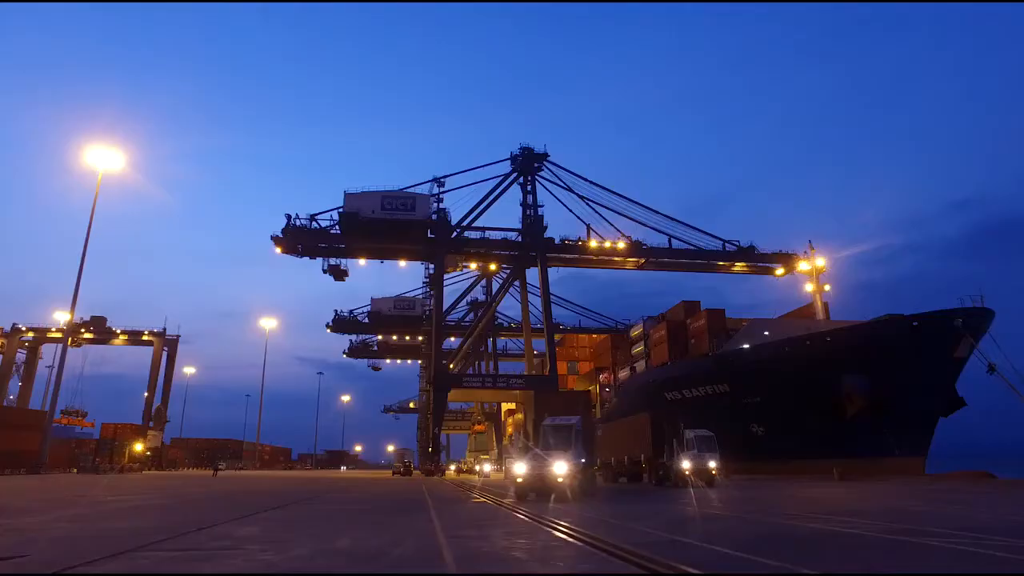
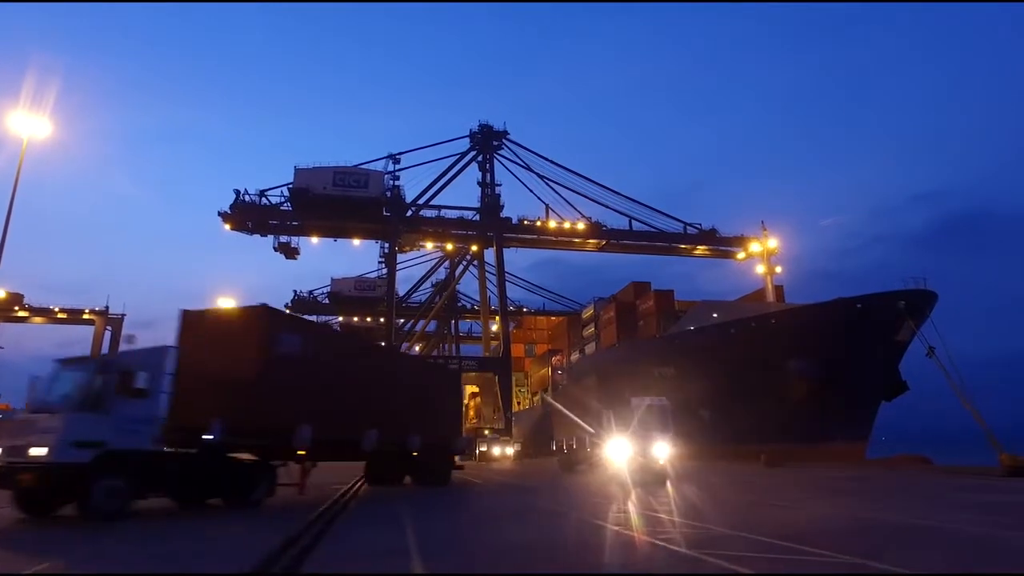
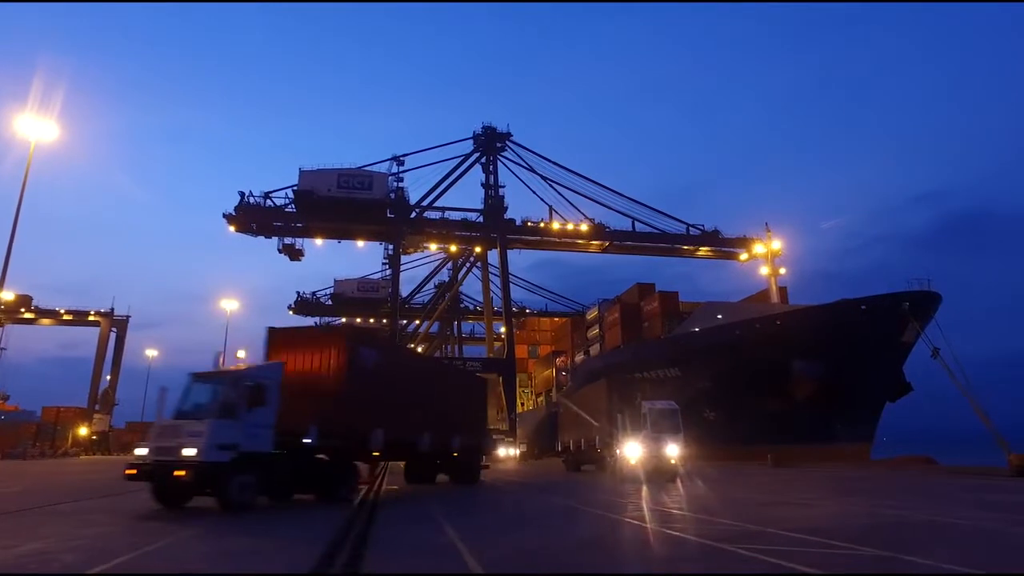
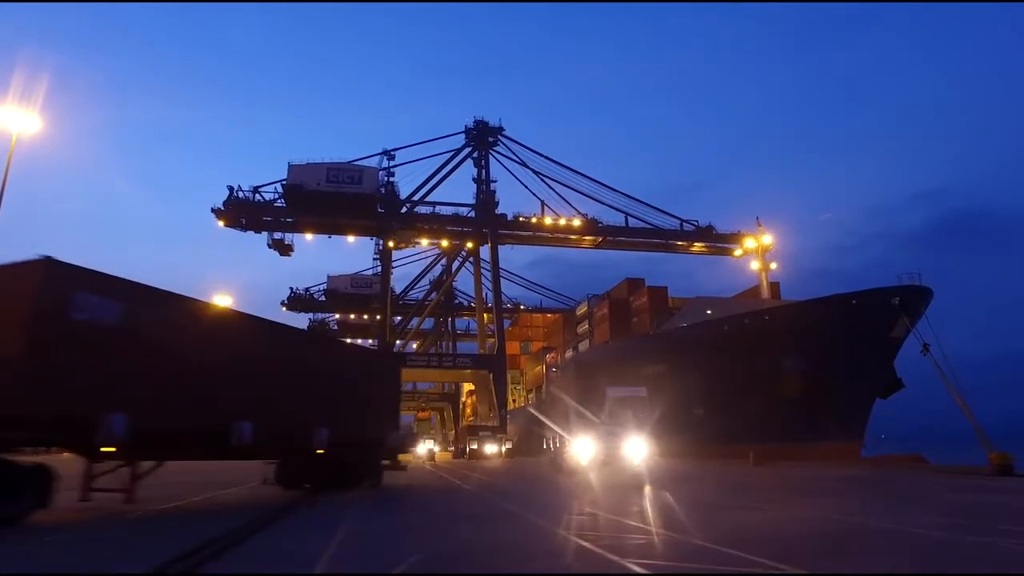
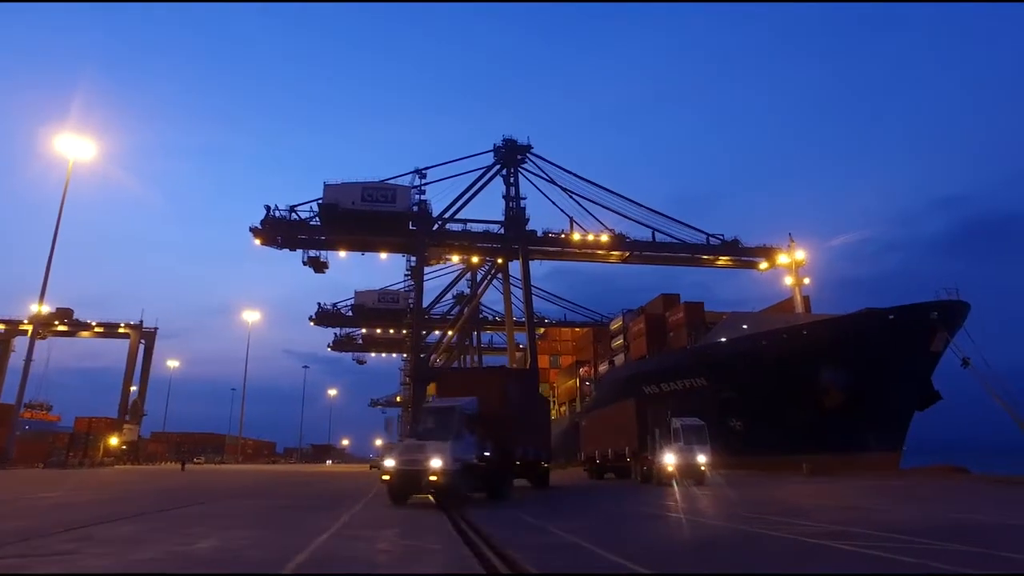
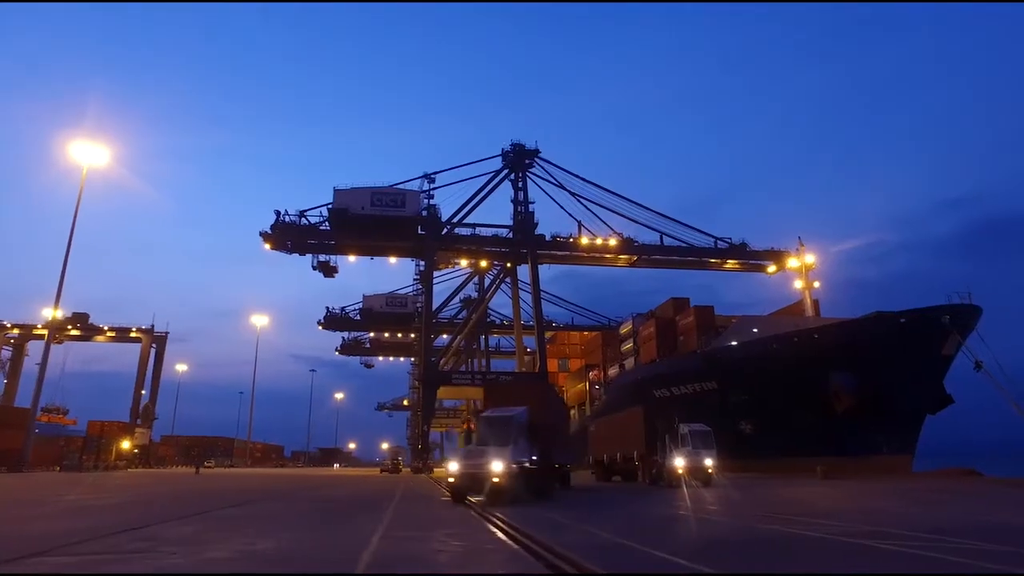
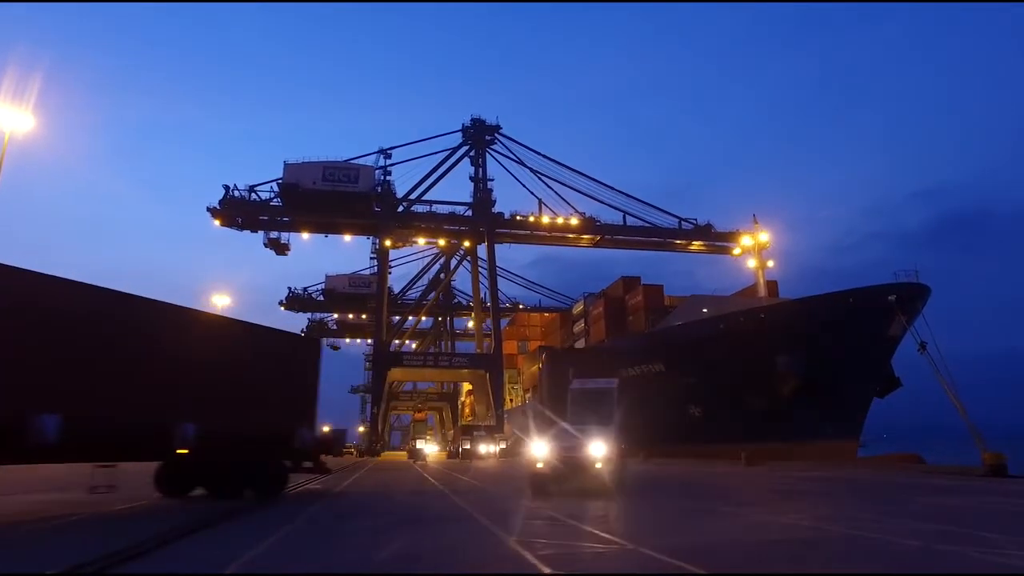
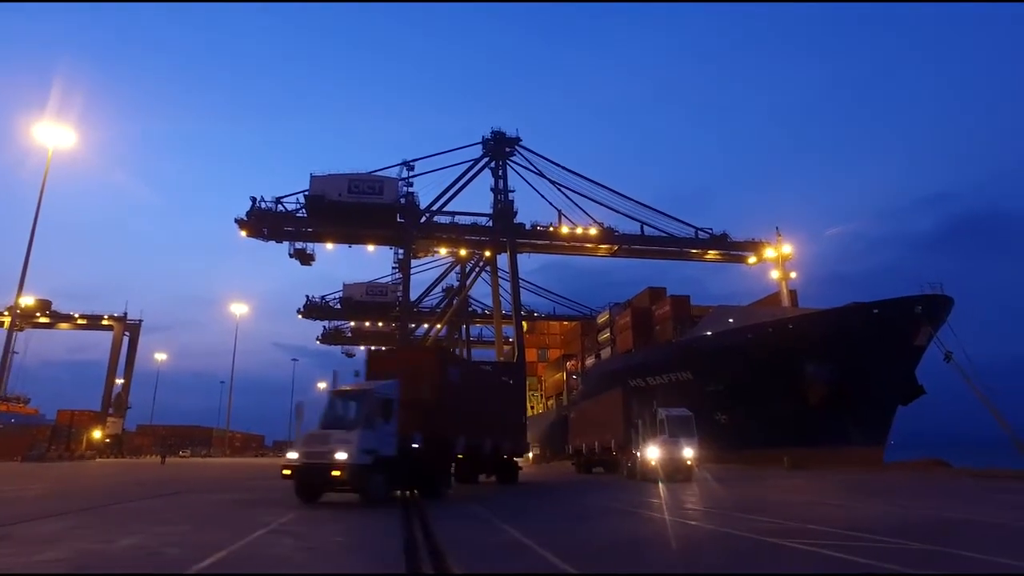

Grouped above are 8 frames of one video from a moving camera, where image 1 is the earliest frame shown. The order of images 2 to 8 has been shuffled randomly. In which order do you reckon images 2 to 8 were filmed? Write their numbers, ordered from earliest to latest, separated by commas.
6, 5, 8, 3, 2, 4, 7
